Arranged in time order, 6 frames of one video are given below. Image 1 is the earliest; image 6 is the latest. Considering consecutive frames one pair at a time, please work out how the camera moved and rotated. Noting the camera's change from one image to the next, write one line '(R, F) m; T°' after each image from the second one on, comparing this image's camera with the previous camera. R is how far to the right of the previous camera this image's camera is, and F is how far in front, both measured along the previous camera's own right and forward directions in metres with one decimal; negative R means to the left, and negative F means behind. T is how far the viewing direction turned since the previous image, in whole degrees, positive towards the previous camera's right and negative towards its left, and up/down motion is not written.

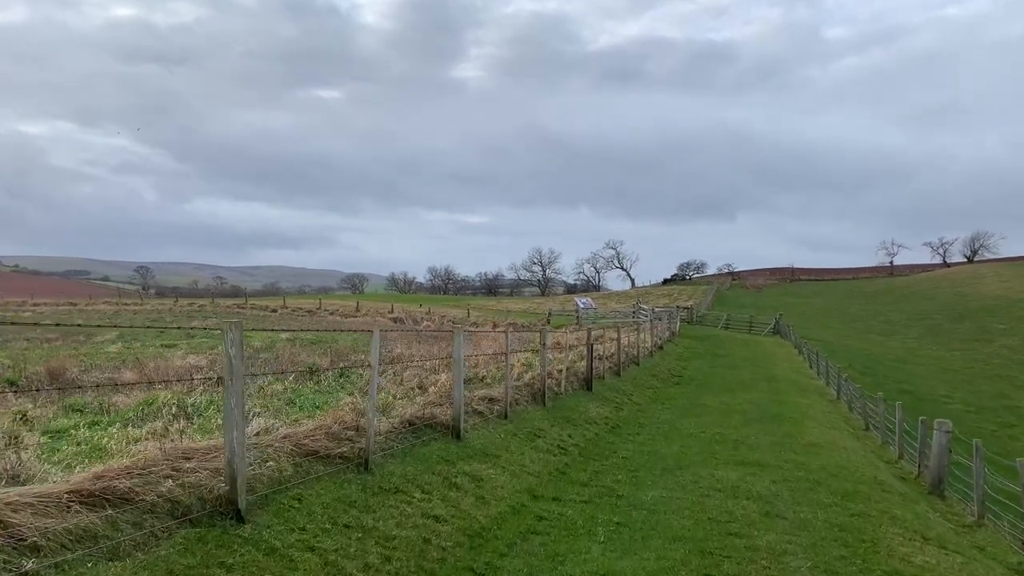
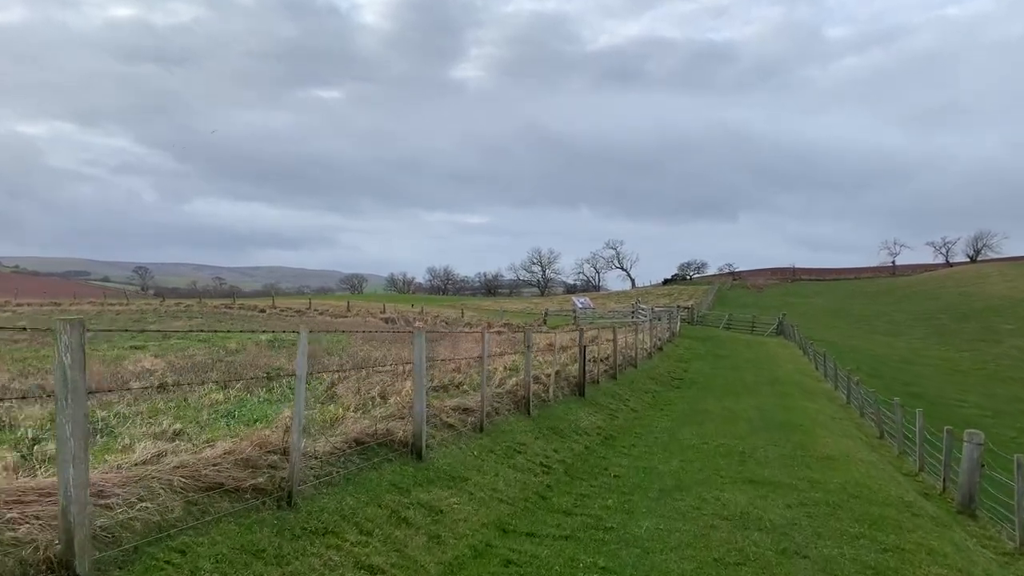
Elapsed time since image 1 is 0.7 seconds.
(+0.3, +1.2) m; 0°
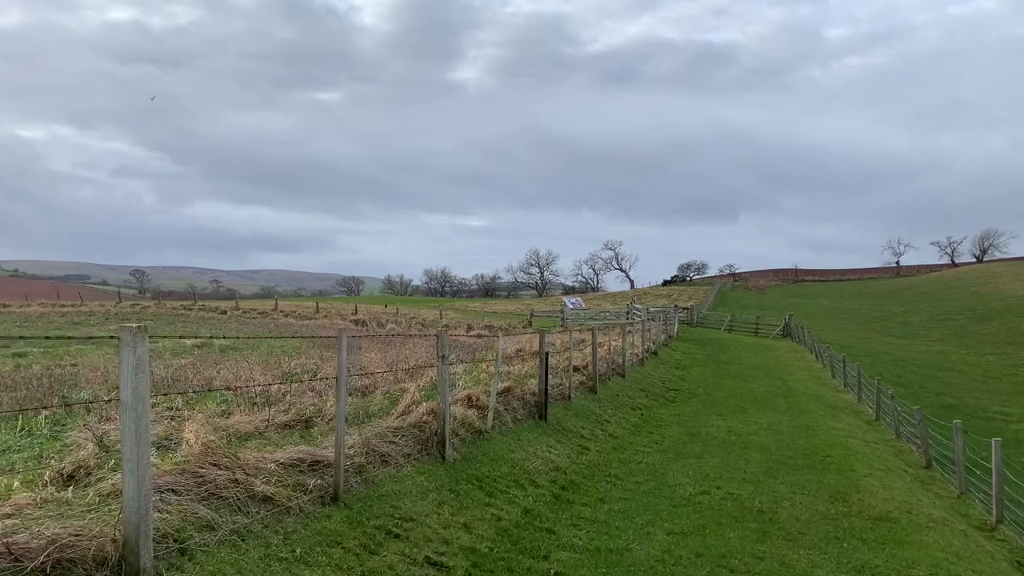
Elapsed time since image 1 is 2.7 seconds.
(+1.0, +3.4) m; 0°
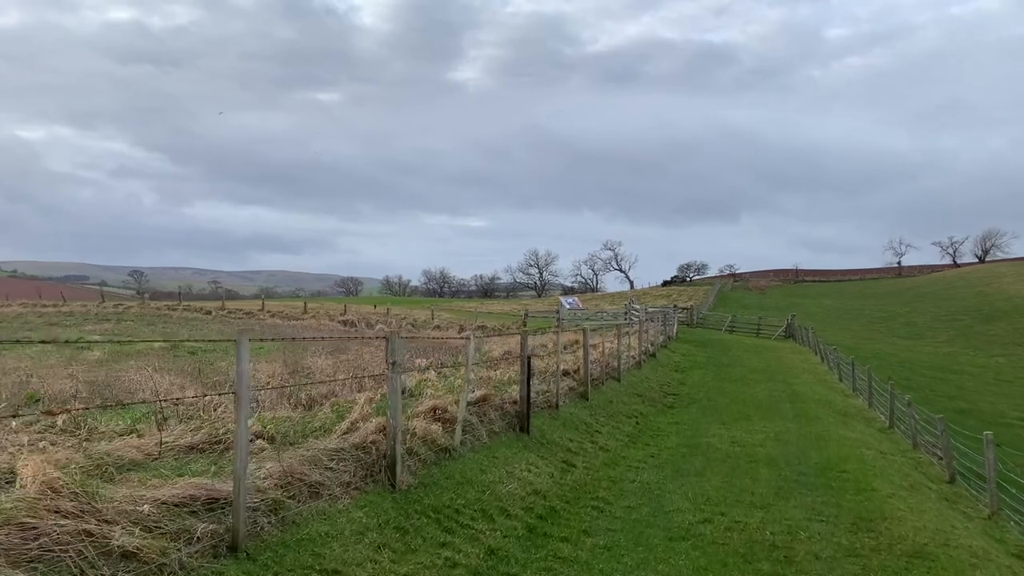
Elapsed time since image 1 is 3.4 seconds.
(+0.3, +1.1) m; 0°
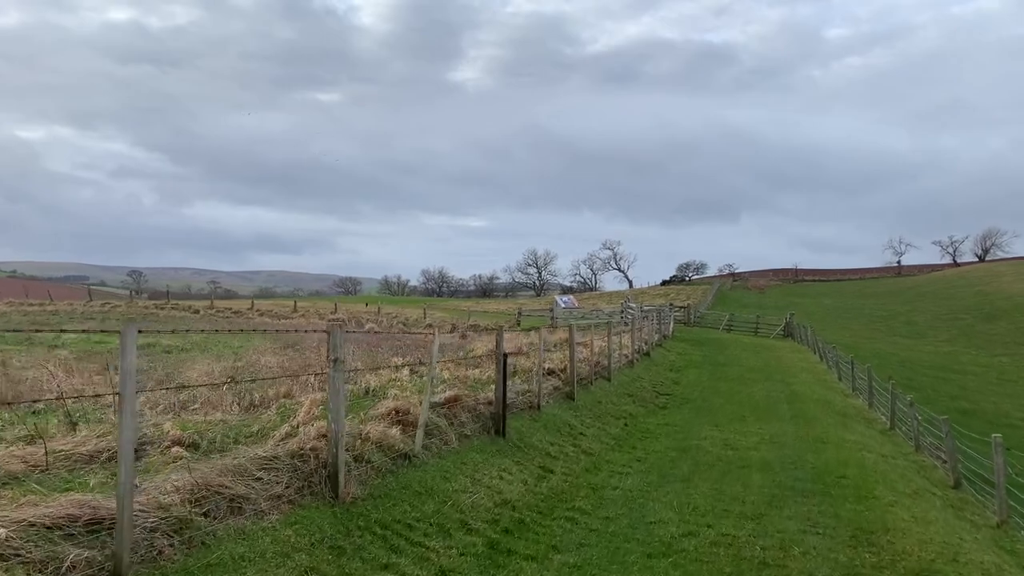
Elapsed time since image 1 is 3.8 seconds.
(+0.3, +0.6) m; 0°
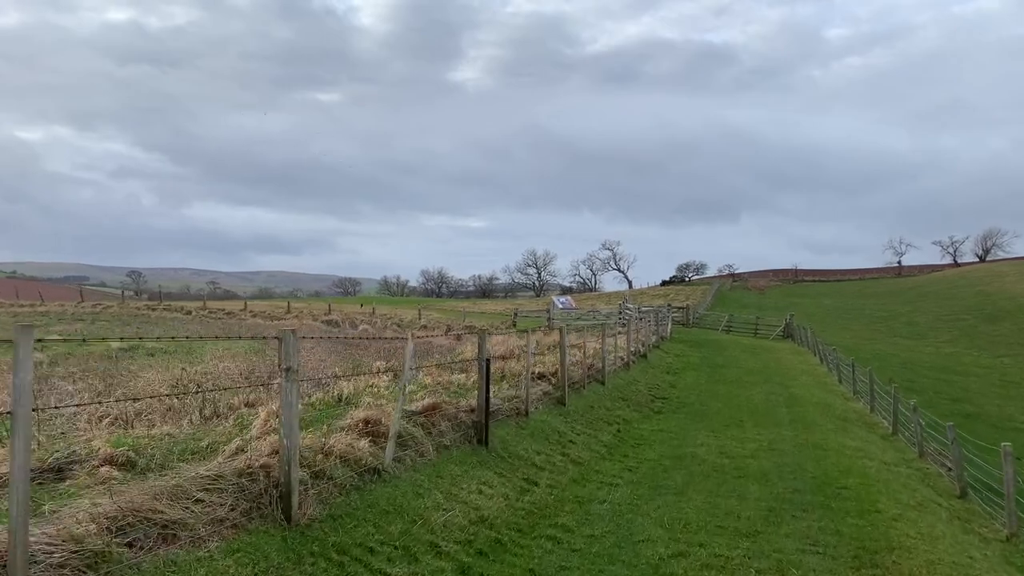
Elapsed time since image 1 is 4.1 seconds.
(+0.2, +0.5) m; 0°
